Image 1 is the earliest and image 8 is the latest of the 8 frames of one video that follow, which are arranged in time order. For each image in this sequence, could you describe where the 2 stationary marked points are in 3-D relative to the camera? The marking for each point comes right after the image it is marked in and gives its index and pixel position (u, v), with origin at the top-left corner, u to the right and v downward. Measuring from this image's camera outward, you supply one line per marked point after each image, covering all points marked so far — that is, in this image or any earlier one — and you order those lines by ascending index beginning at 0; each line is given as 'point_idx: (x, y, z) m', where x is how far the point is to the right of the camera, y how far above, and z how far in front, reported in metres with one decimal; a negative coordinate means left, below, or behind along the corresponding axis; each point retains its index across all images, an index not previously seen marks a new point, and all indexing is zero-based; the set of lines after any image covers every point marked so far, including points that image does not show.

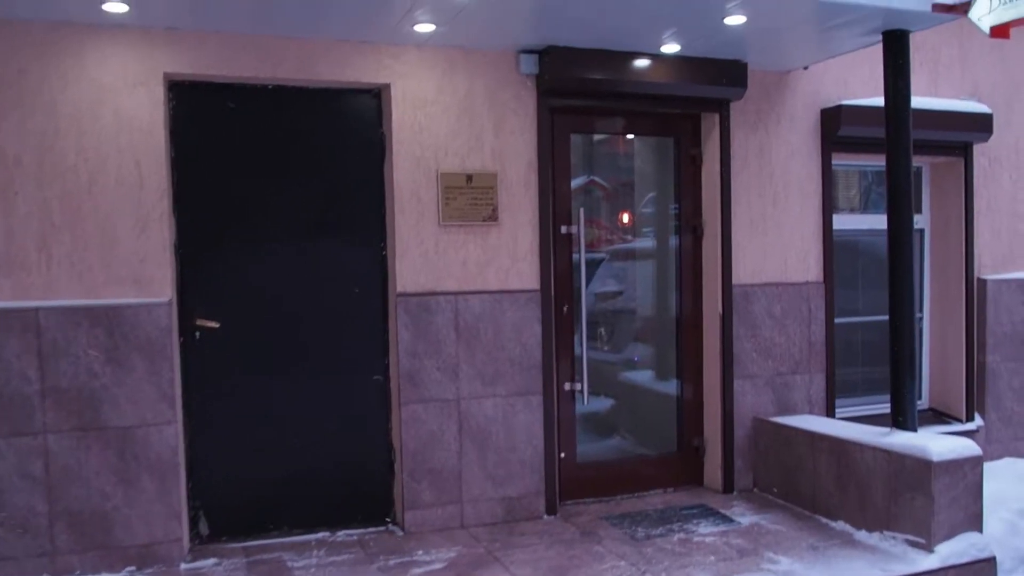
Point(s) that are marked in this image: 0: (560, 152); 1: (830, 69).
0: (+0.2, +0.7, +5.5) m
1: (+1.8, +1.2, +6.3) m
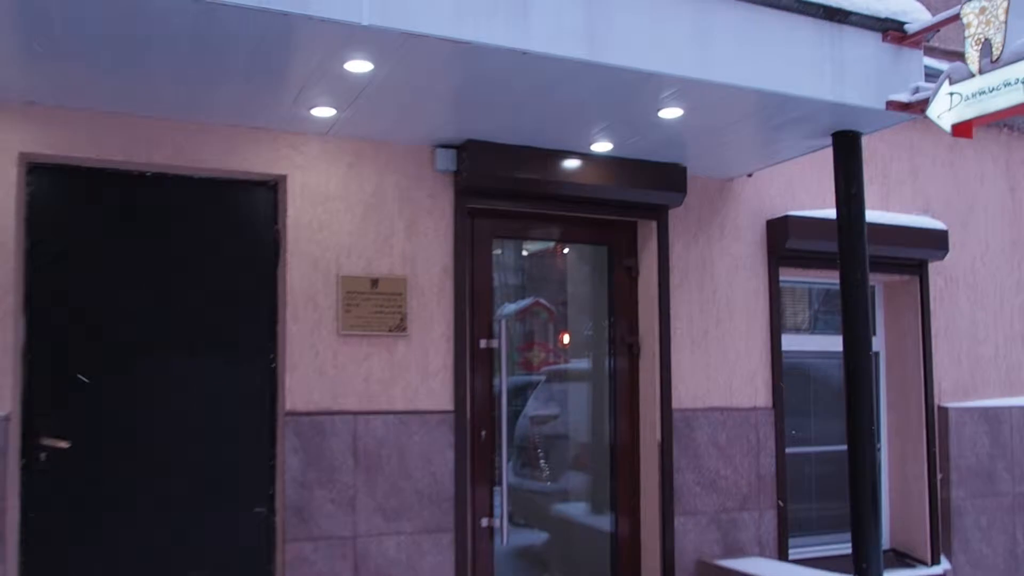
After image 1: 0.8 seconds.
0: (-0.1, +0.1, +5.0) m
1: (+1.4, +0.6, +5.9) m
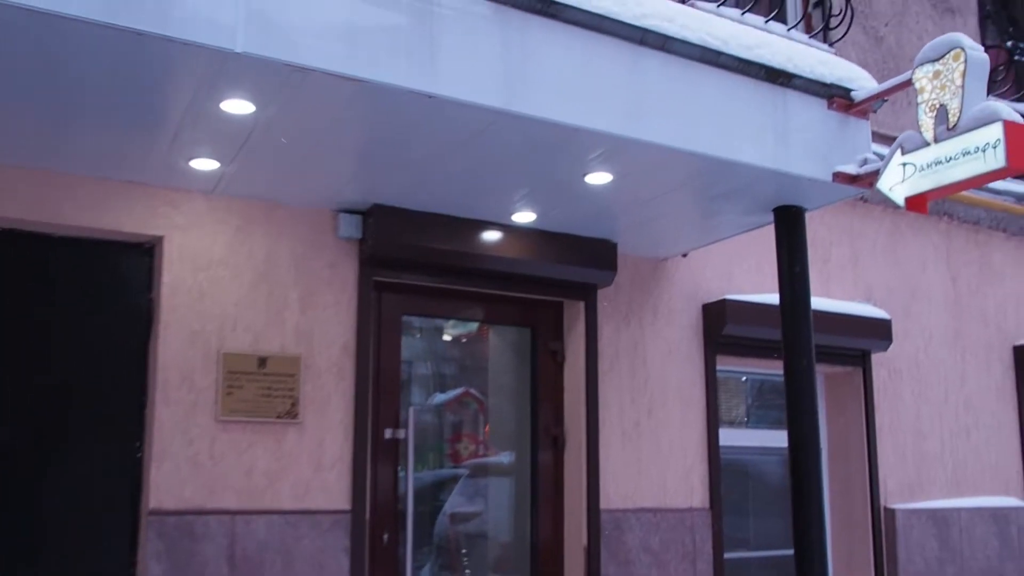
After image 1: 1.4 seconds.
0: (-0.5, -0.2, +4.5) m
1: (+1.0, +0.1, +5.5) m
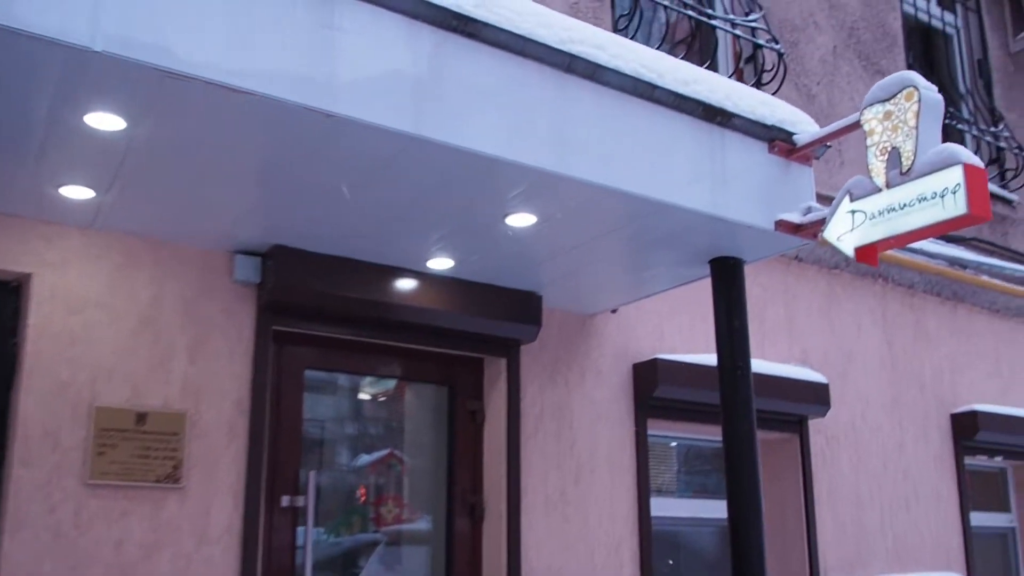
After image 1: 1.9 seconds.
0: (-0.8, -0.4, +4.1) m
1: (+0.6, -0.1, +5.2) m
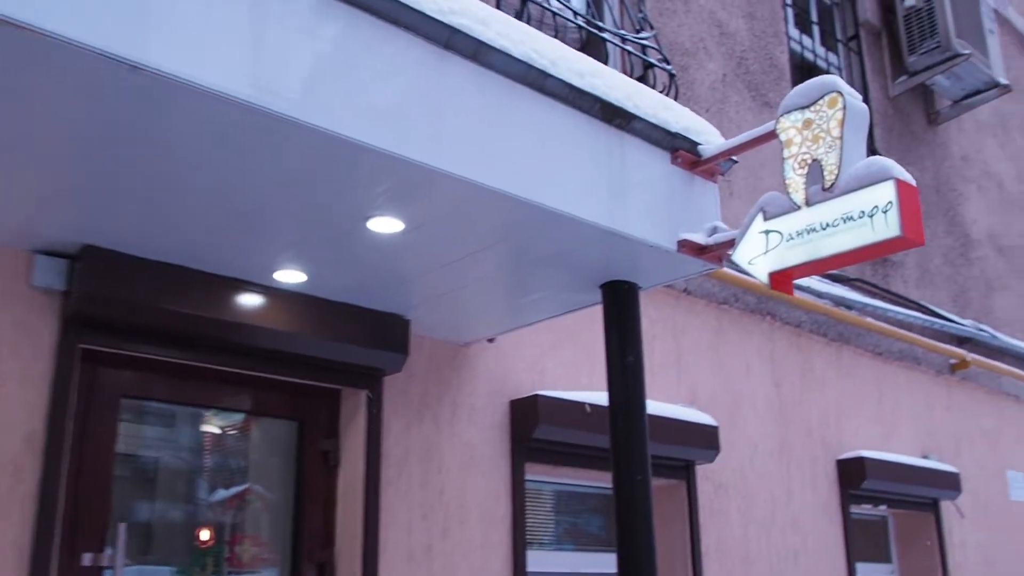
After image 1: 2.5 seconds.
0: (-1.2, -0.4, +3.4) m
1: (+0.1, -0.2, +4.6) m
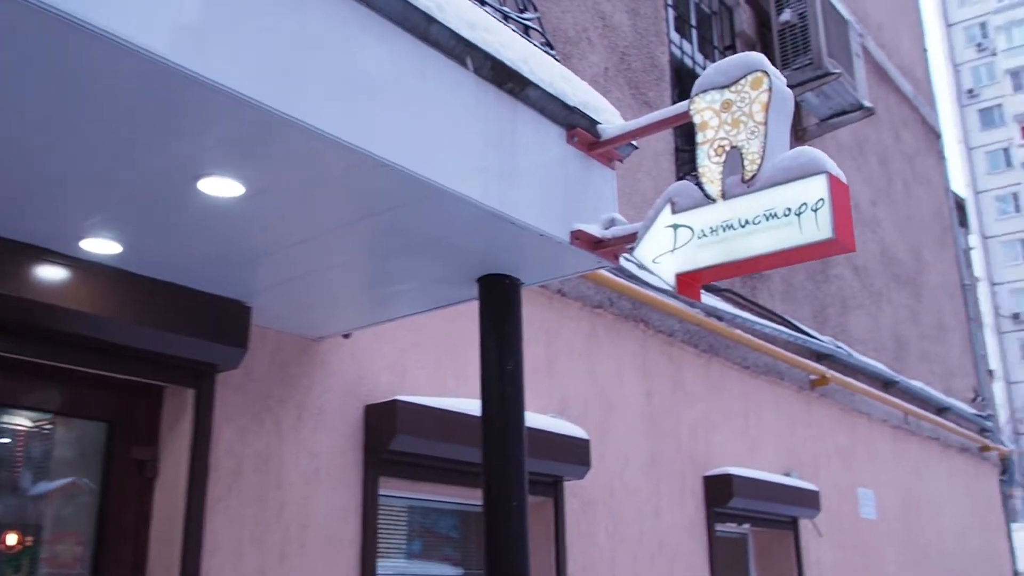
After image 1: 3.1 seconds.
0: (-1.6, -0.3, +2.7) m
1: (-0.5, -0.2, +4.1) m
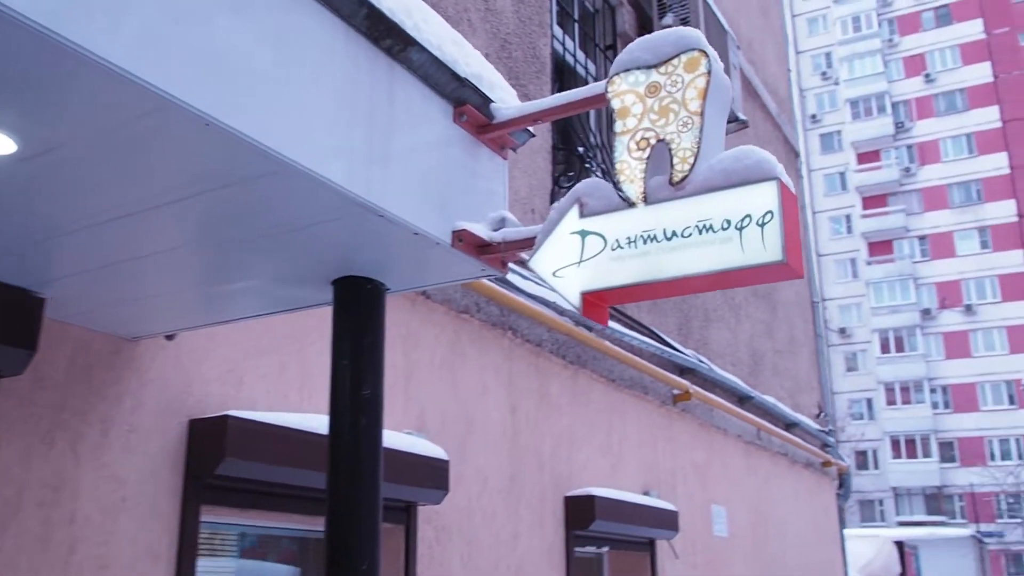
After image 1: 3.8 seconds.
0: (-1.9, -0.3, +1.9) m
1: (-0.9, -0.2, +3.5) m
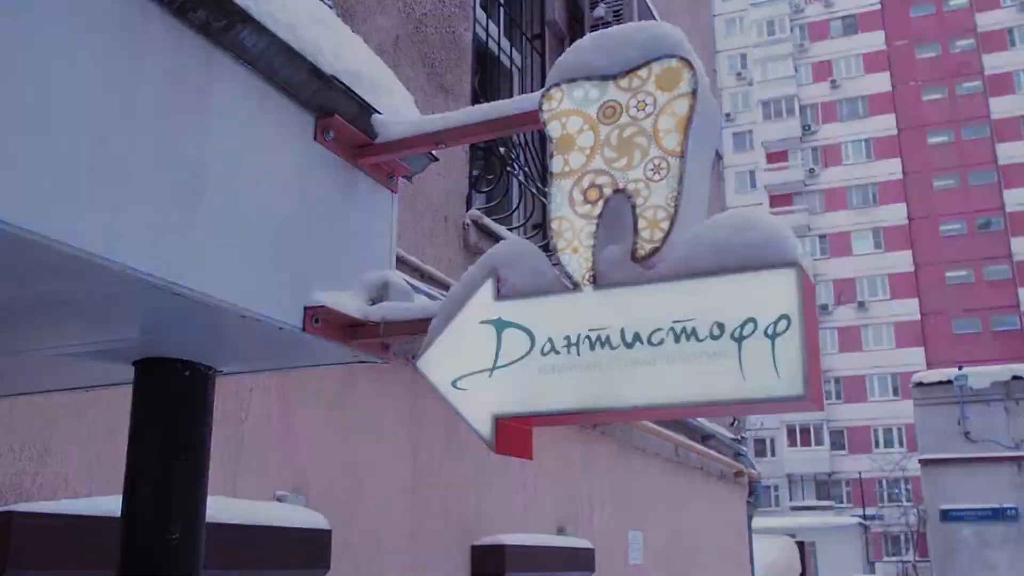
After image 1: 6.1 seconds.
0: (-2.0, -0.4, +1.0) m
1: (-1.2, -0.3, +2.6) m
